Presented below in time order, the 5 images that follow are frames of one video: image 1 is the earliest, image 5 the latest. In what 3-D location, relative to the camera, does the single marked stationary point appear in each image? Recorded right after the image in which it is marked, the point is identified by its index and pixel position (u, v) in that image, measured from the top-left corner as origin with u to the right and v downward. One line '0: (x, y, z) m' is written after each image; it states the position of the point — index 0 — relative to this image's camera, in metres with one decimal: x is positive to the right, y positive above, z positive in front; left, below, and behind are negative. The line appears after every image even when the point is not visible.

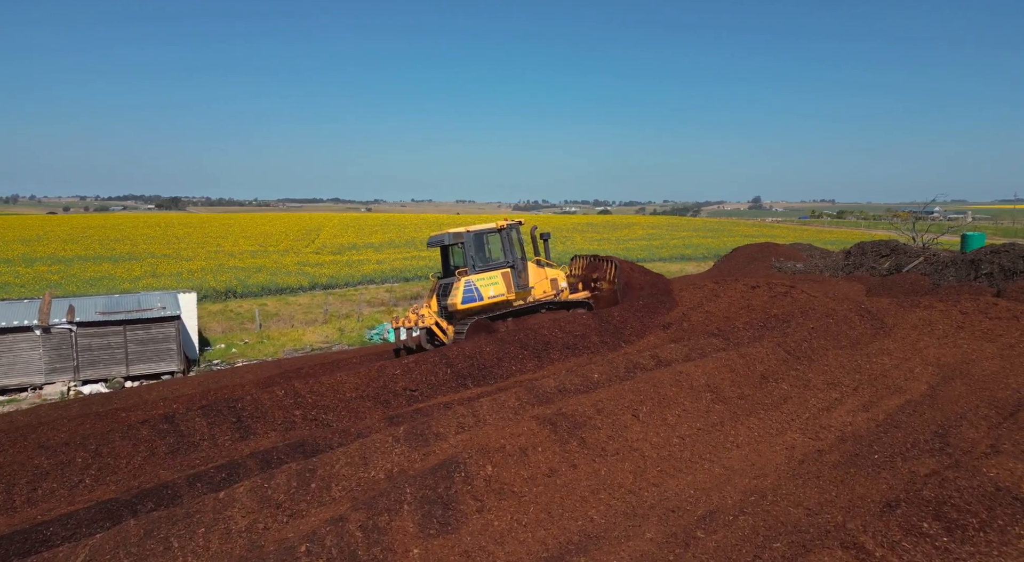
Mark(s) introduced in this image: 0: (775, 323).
0: (+4.5, -0.8, +9.7) m
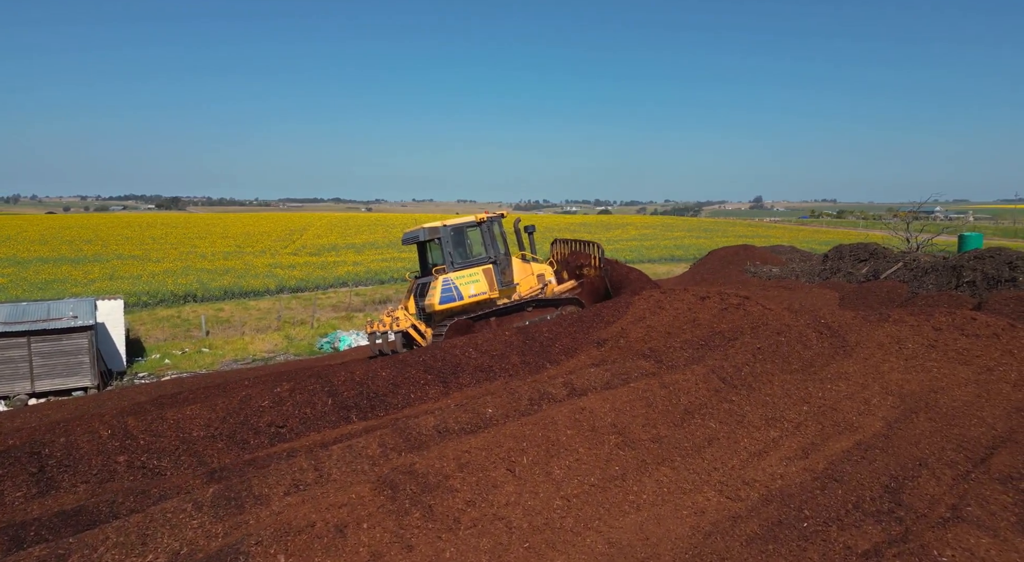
0: (+3.1, -0.9, +8.5) m
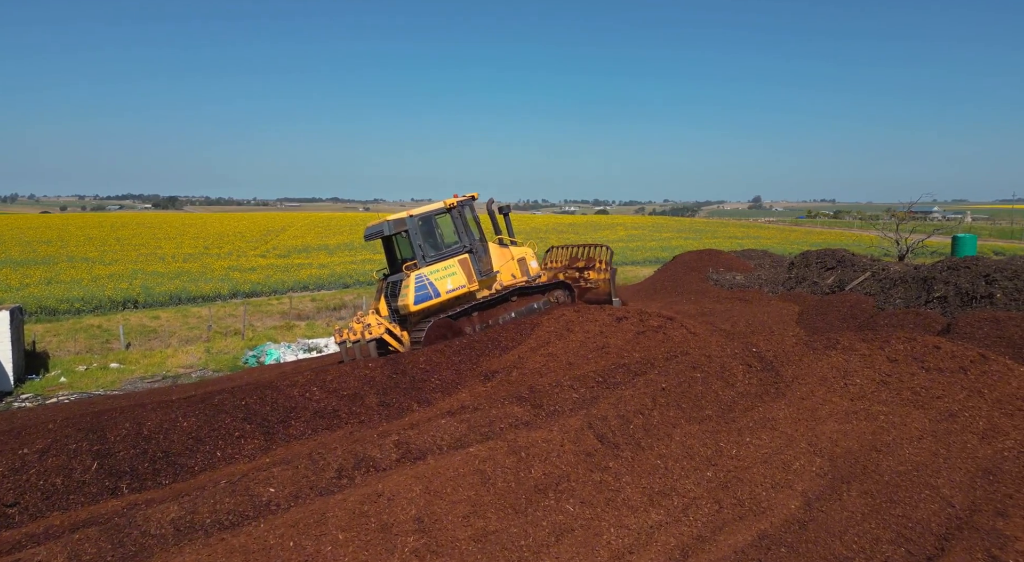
0: (+1.3, -1.2, +6.9) m
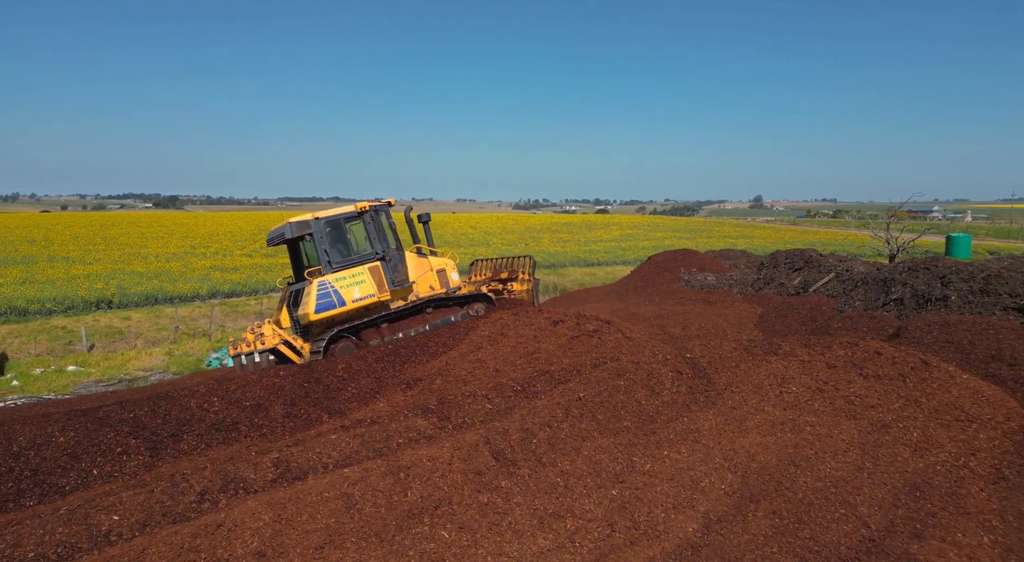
0: (+0.3, -1.3, +6.5) m
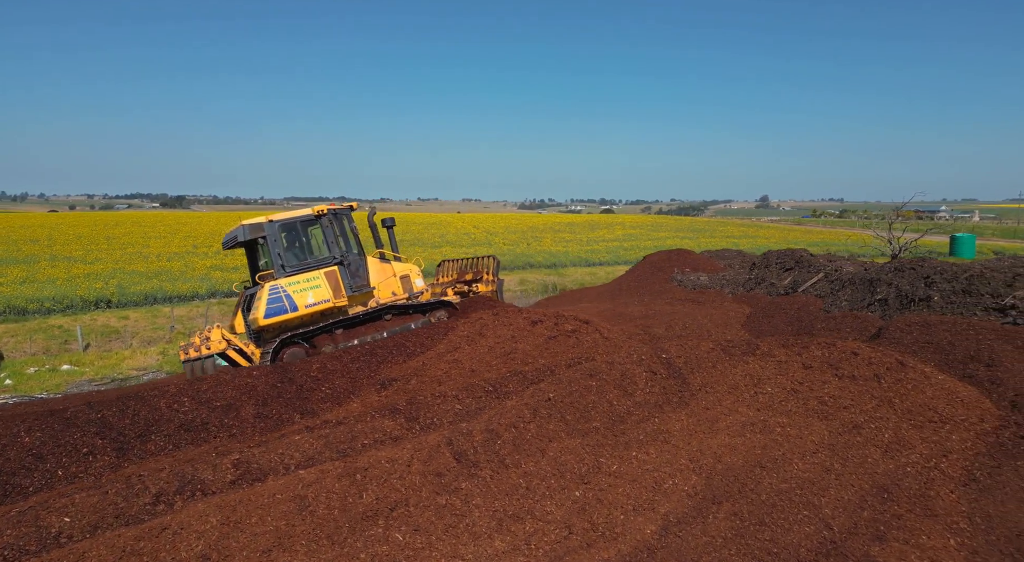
0: (0.0, -1.3, +6.5) m
